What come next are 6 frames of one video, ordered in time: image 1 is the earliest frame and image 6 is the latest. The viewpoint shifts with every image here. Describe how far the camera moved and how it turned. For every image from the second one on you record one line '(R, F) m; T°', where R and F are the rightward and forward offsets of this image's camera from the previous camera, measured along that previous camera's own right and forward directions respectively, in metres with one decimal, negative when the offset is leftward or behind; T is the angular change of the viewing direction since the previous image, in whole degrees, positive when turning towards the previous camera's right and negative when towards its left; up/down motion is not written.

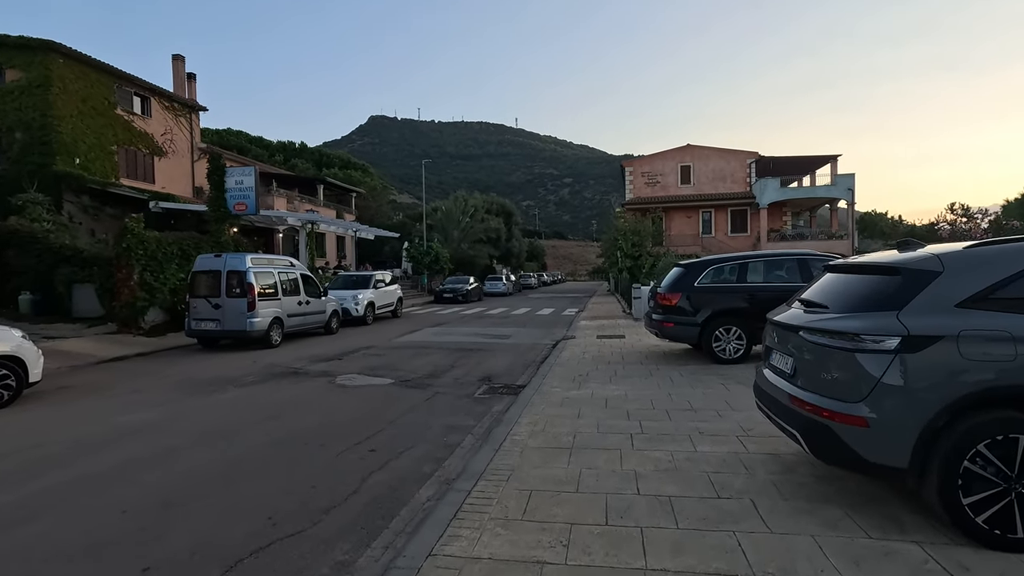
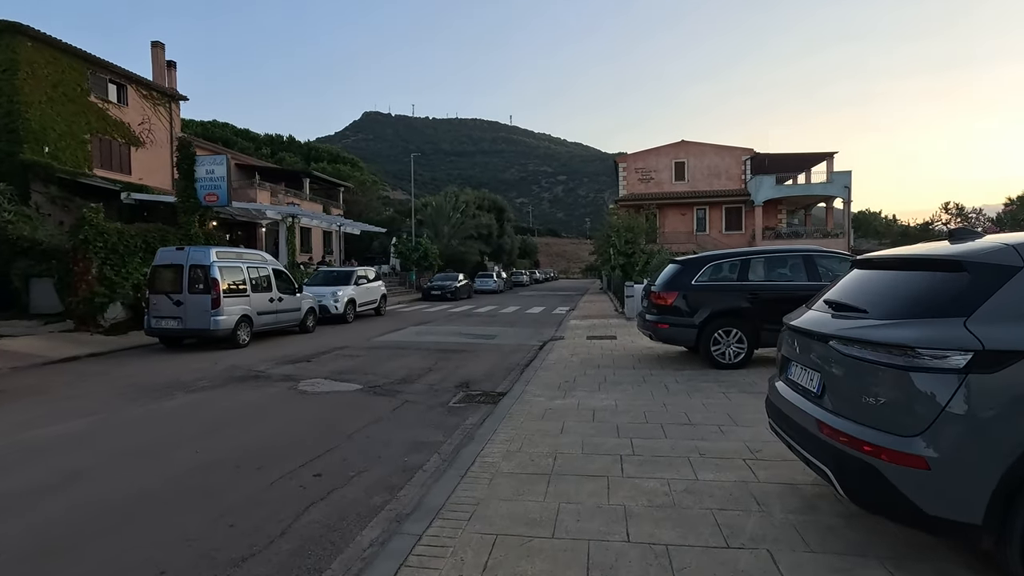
(+0.2, +0.9) m; +1°
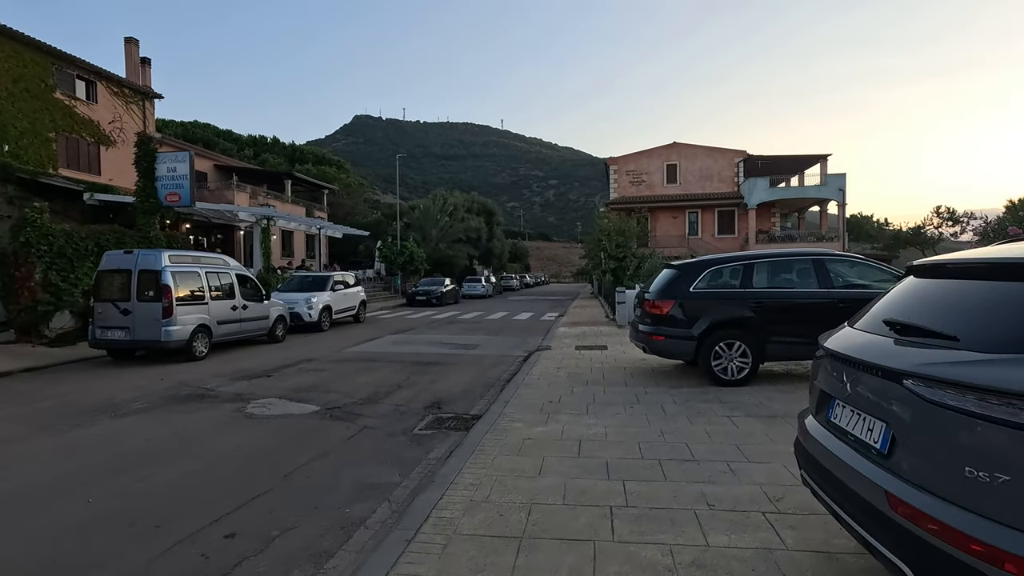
(+0.2, +1.0) m; +1°
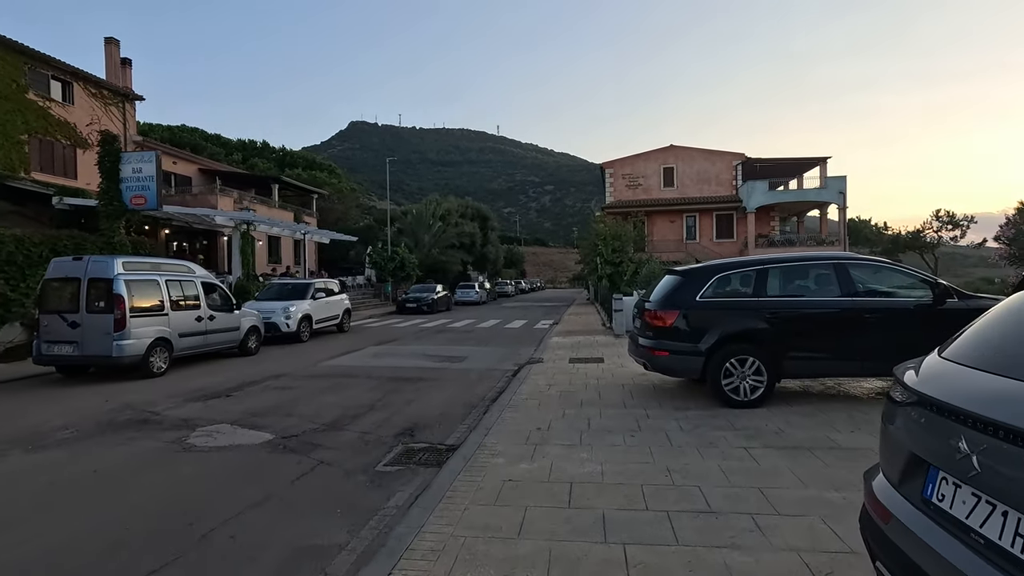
(+0.2, +1.0) m; 0°
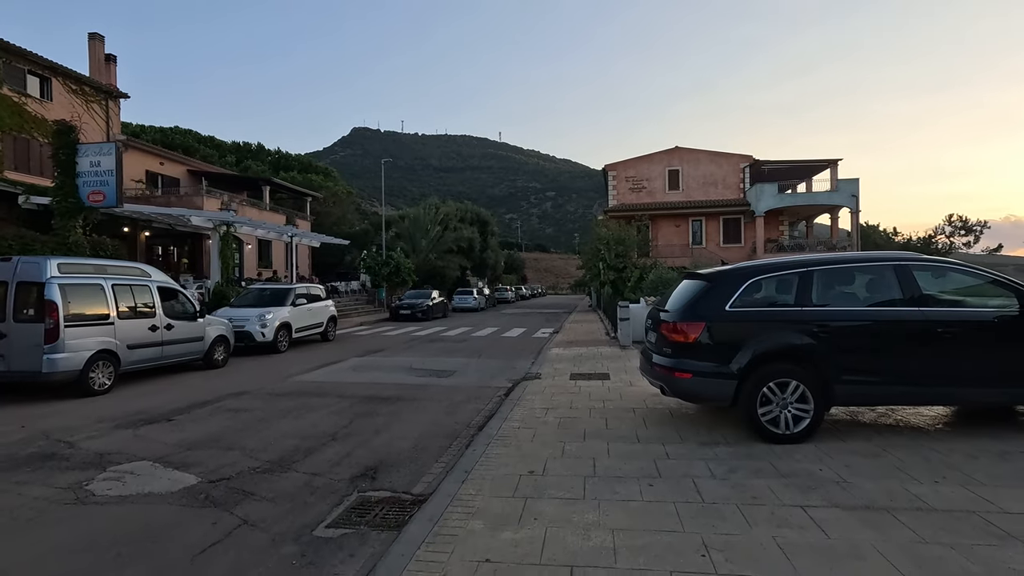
(+0.2, +1.4) m; 0°
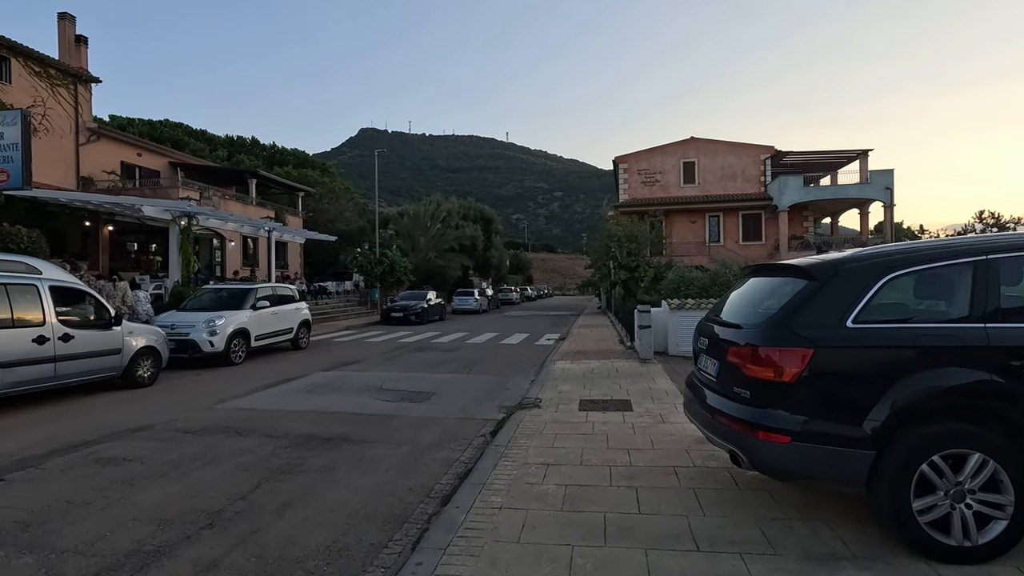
(+0.2, +2.5) m; -1°
